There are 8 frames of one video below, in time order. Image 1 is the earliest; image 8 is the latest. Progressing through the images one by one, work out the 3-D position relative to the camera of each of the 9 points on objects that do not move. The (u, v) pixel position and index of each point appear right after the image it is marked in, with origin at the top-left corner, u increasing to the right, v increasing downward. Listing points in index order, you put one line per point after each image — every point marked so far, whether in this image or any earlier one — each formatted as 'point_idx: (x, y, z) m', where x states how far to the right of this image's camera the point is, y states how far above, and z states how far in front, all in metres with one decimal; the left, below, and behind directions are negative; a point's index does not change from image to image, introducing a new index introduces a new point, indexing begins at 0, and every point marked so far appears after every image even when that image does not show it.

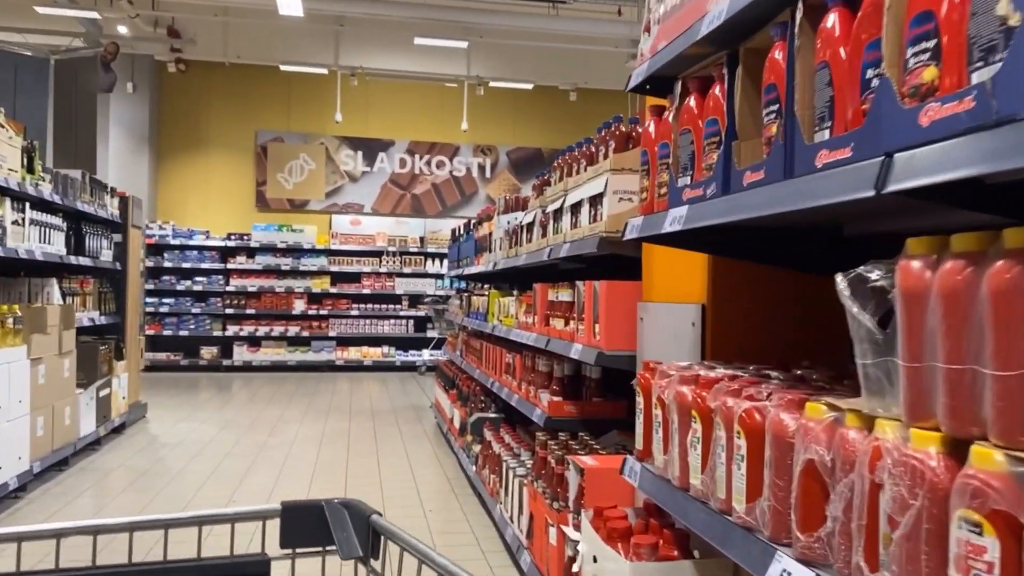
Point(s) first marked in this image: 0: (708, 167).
0: (+0.4, +0.2, +1.4) m
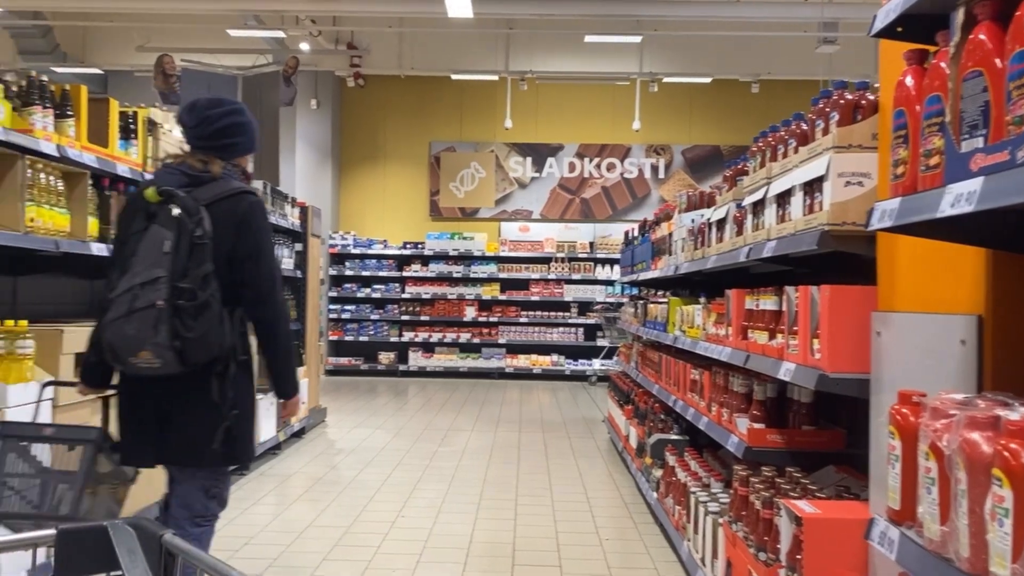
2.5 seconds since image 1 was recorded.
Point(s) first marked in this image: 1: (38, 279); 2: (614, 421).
0: (+0.6, +0.2, +1.0) m
1: (-2.1, 0.0, +3.6) m
2: (+0.7, -0.9, +5.7) m
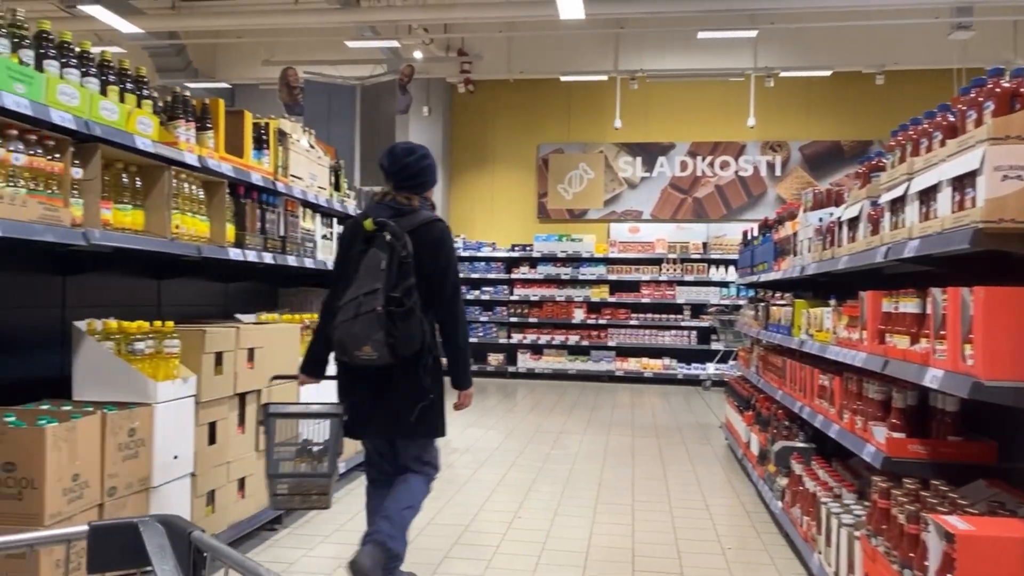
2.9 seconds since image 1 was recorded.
0: (+0.8, +0.2, +0.9) m
1: (-1.6, 0.0, +3.8) m
2: (+1.5, -1.0, +5.5) m
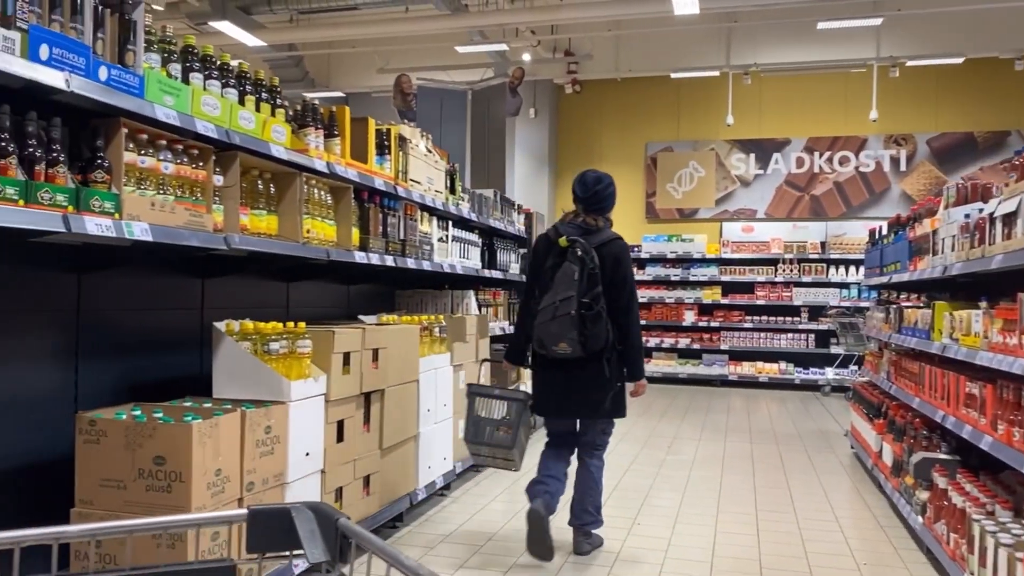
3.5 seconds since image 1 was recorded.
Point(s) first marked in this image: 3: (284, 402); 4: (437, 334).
0: (+1.0, +0.2, +0.8) m
1: (-1.0, 0.0, +4.0) m
2: (+2.3, -1.0, +5.3) m
3: (-0.7, -0.4, +2.7) m
4: (-0.4, -0.2, +4.0) m
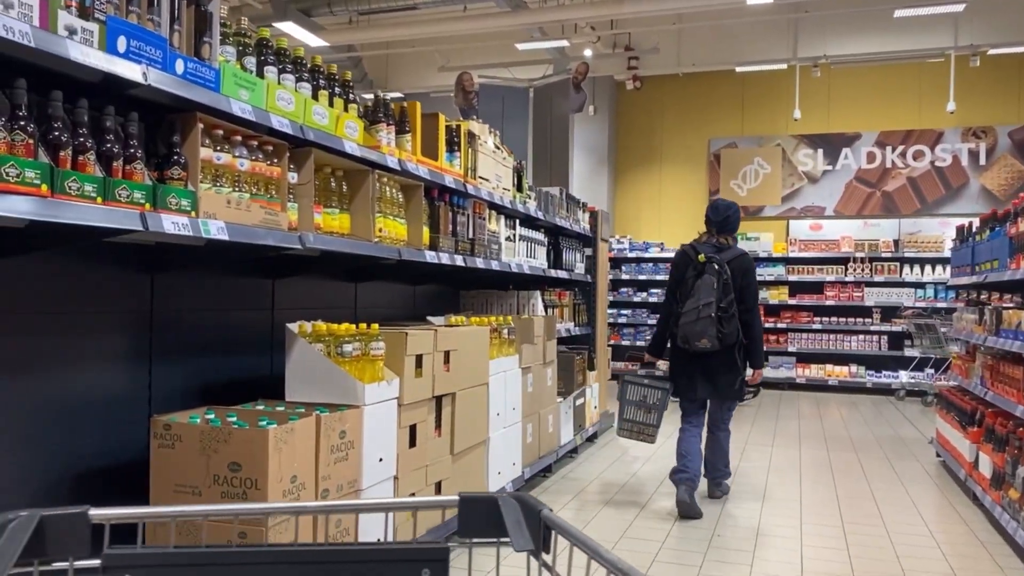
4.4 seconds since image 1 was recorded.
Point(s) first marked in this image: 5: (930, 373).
0: (+1.1, +0.2, +0.6) m
1: (-0.7, 0.0, +3.9) m
2: (+2.7, -1.0, +5.0) m
3: (-0.5, -0.4, +2.6) m
4: (0.0, -0.2, +3.9) m
5: (+4.6, -0.9, +8.9) m
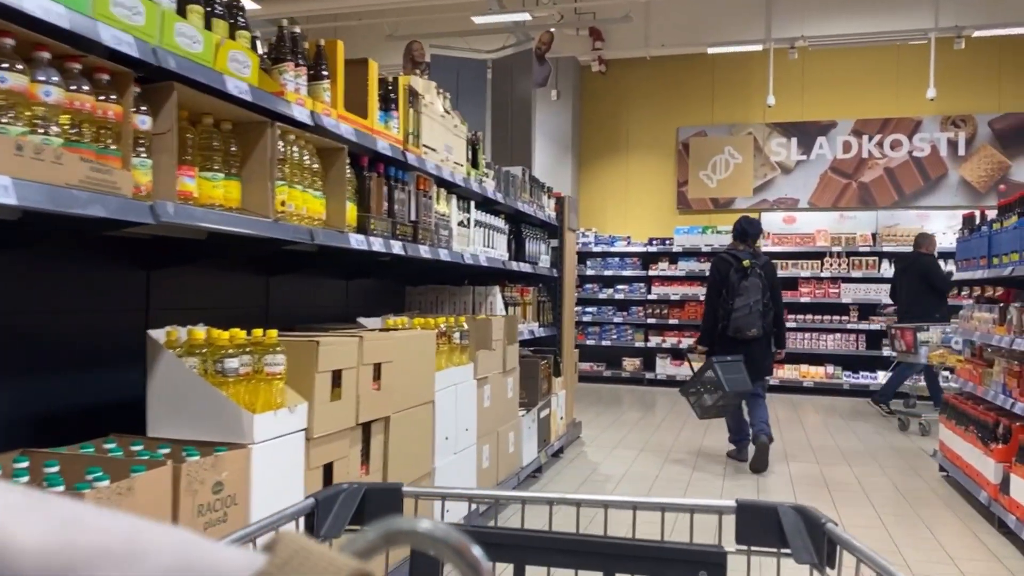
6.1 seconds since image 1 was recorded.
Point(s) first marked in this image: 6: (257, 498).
0: (+1.1, +0.2, -0.1) m
1: (-0.9, 0.0, +3.2) m
2: (+2.4, -0.9, +4.4) m
3: (-0.6, -0.4, +1.8) m
4: (-0.2, -0.2, +3.2) m
5: (+4.2, -0.9, +8.4) m
6: (-0.6, -0.5, +1.9) m
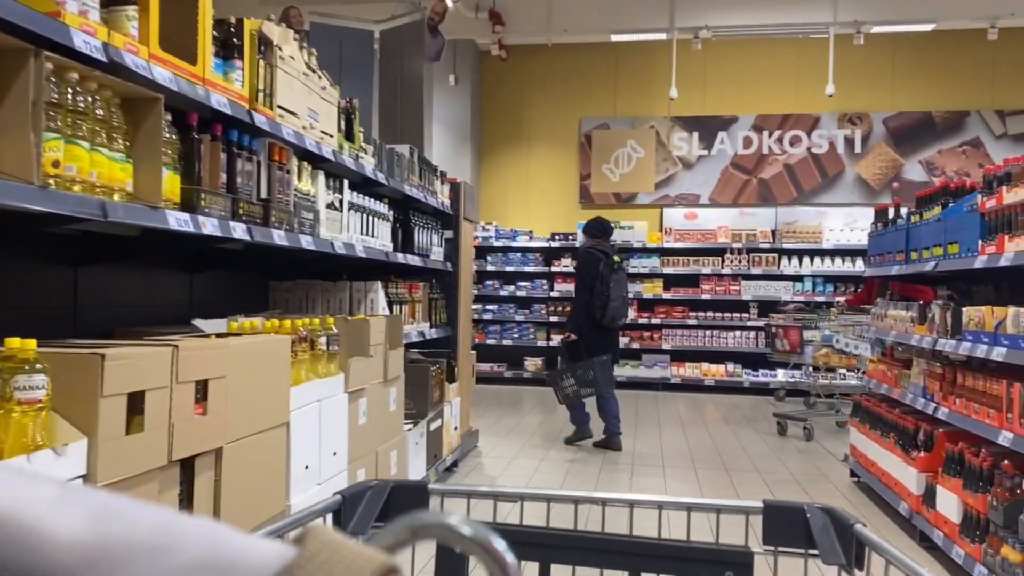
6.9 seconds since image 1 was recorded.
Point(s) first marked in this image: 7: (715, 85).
0: (+1.1, +0.2, -0.4) m
1: (-1.3, +0.1, +2.5) m
2: (+1.9, -0.9, +4.2) m
3: (-0.8, -0.3, +1.3) m
4: (-0.6, -0.2, +2.7) m
5: (+3.1, -0.9, +8.4) m
6: (-0.8, -0.5, +1.3) m
7: (+2.4, +2.4, +9.6) m
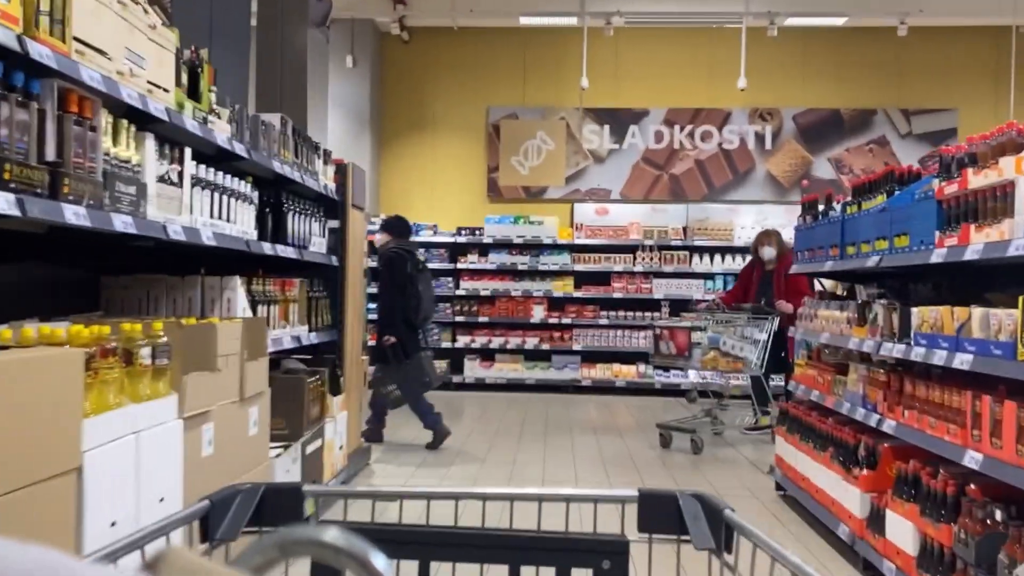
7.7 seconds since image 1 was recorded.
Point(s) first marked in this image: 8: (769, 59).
0: (+1.1, +0.2, -0.9) m
1: (-1.5, +0.1, +1.8) m
2: (+1.4, -0.9, +3.8) m
3: (-1.0, -0.3, +0.6) m
4: (-0.9, -0.2, +2.1) m
5: (+2.1, -0.8, +8.1) m
6: (-1.0, -0.5, +0.7) m
7: (+1.3, +2.4, +9.3) m
8: (+2.9, +2.6, +9.2) m
